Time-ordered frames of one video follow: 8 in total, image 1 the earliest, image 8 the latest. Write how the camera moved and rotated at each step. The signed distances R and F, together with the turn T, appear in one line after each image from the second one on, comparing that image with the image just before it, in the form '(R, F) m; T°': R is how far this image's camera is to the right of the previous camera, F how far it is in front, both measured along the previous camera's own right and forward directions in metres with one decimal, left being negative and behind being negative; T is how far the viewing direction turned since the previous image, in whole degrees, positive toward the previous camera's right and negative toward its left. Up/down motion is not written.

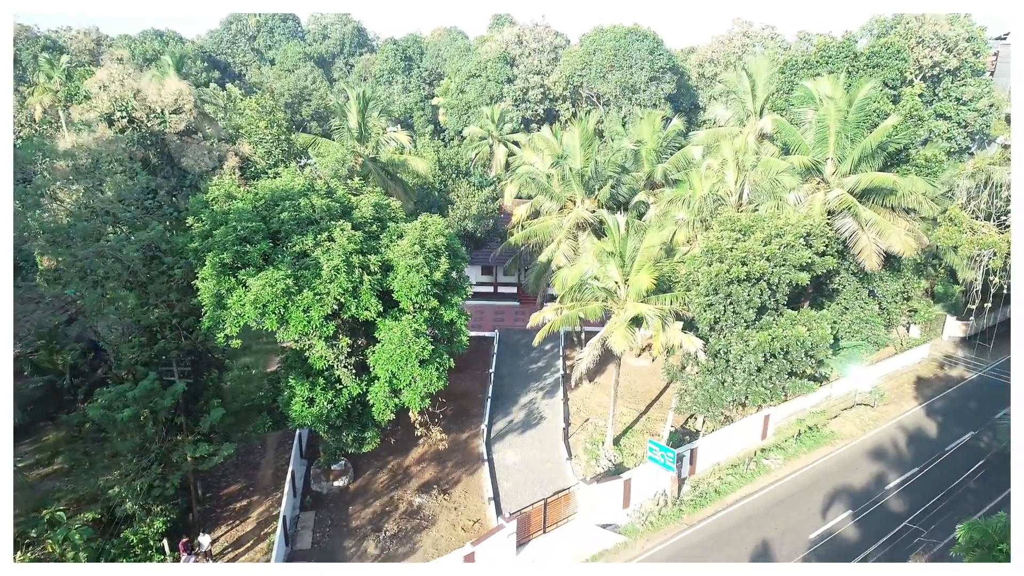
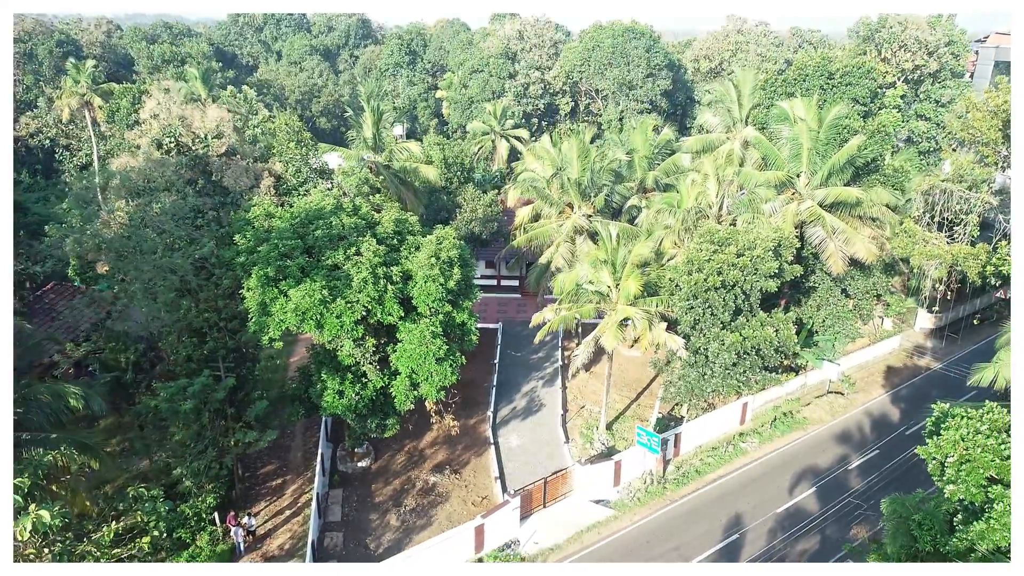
(-0.1, -1.9) m; 0°
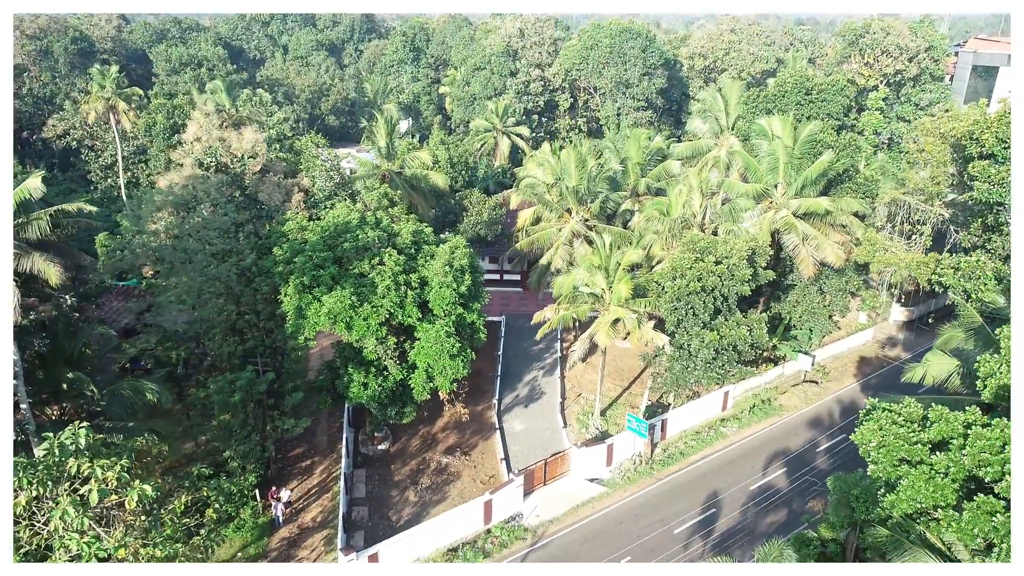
(-0.1, -2.0) m; 0°
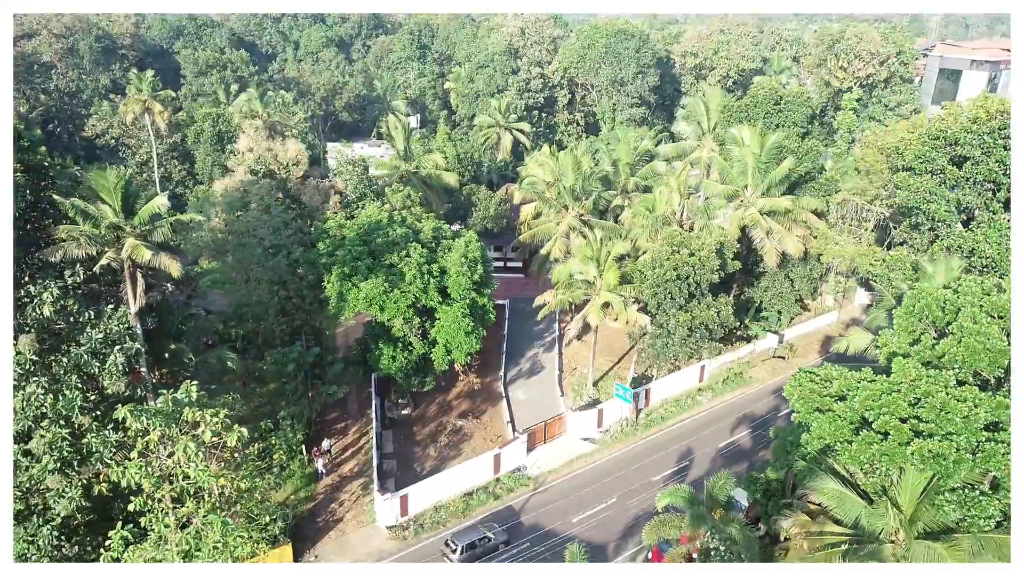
(-0.2, -3.2) m; 0°
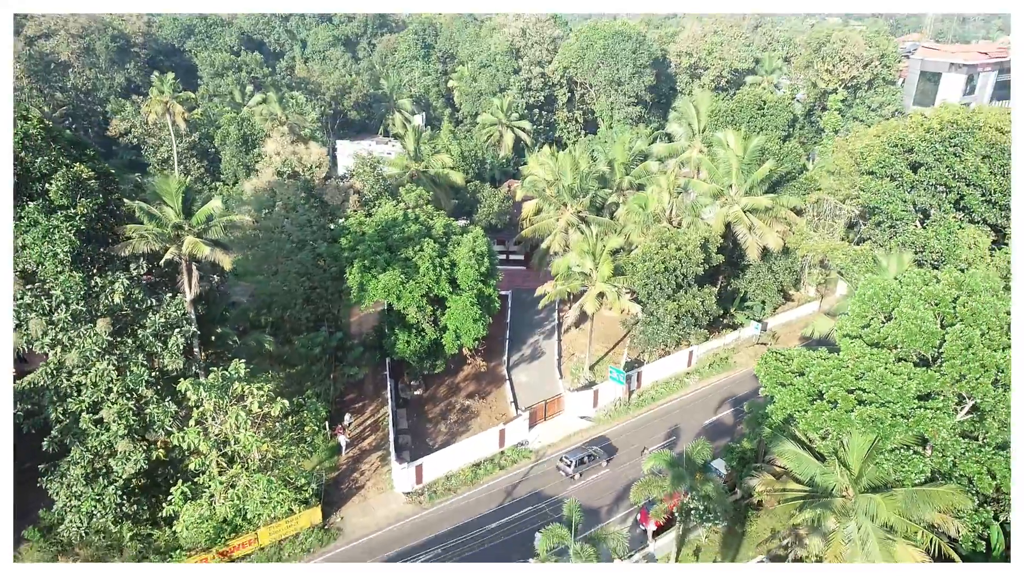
(-0.1, -2.1) m; 0°
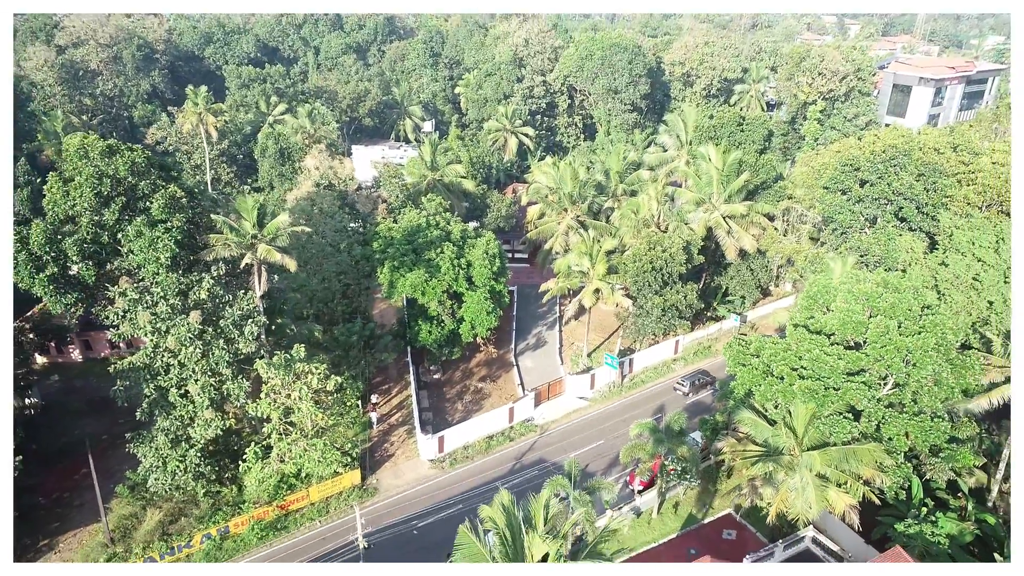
(-0.3, -3.5) m; 0°
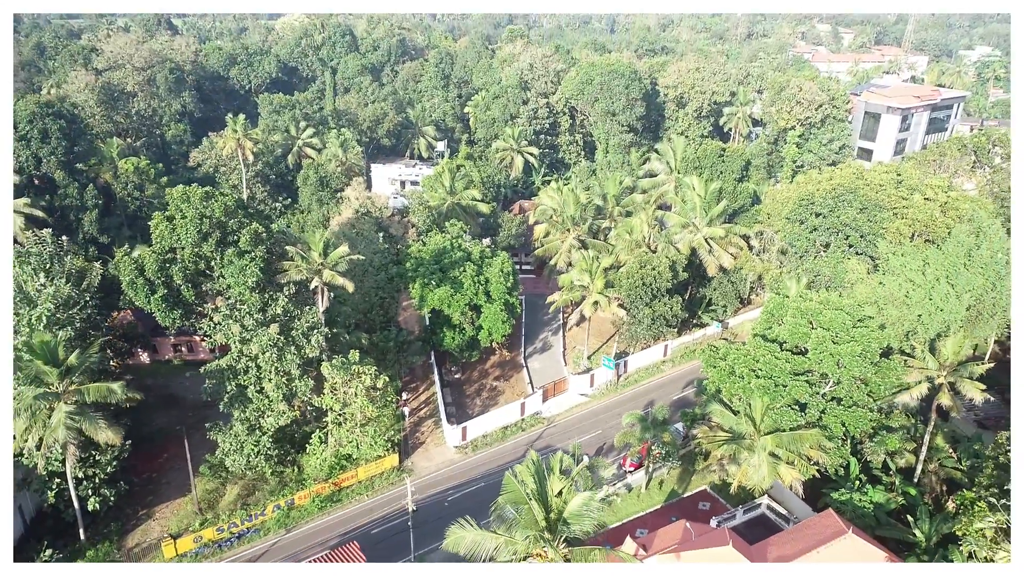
(-0.5, -4.5) m; 0°
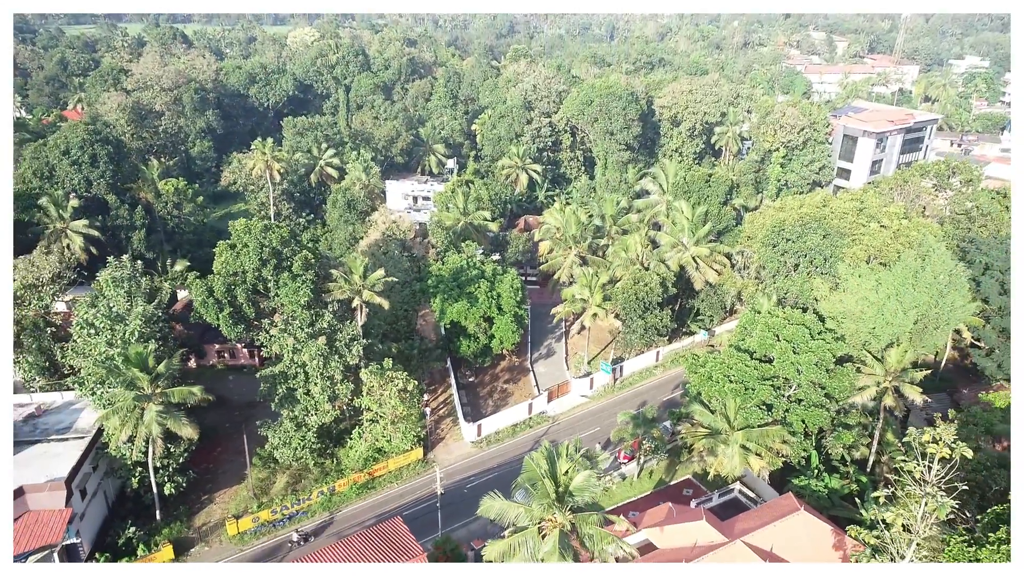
(-0.4, -4.0) m; 0°
